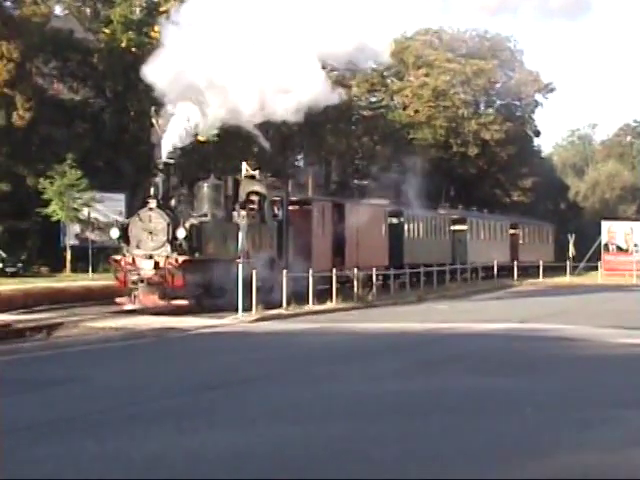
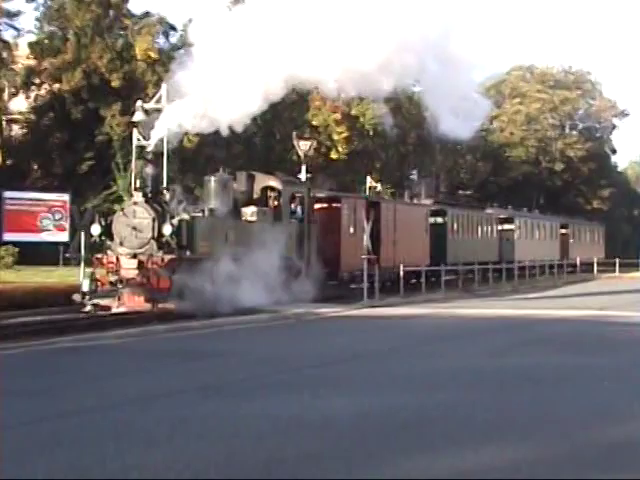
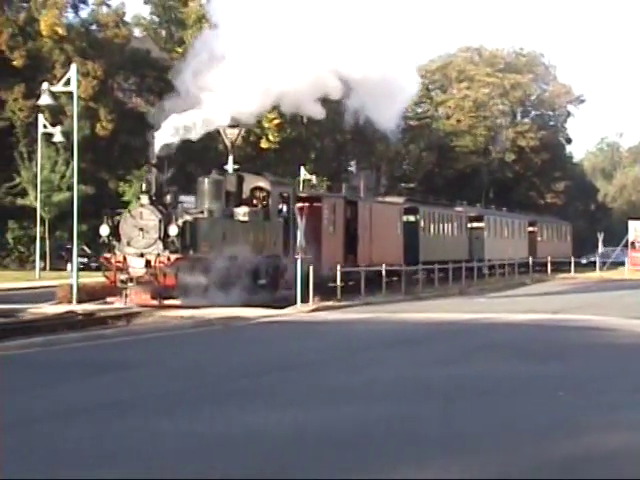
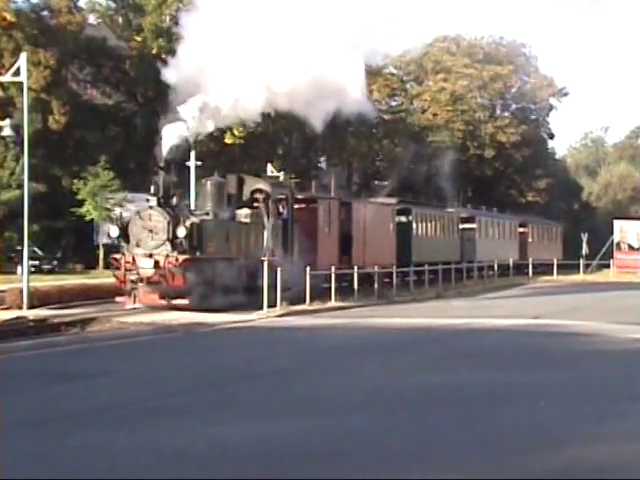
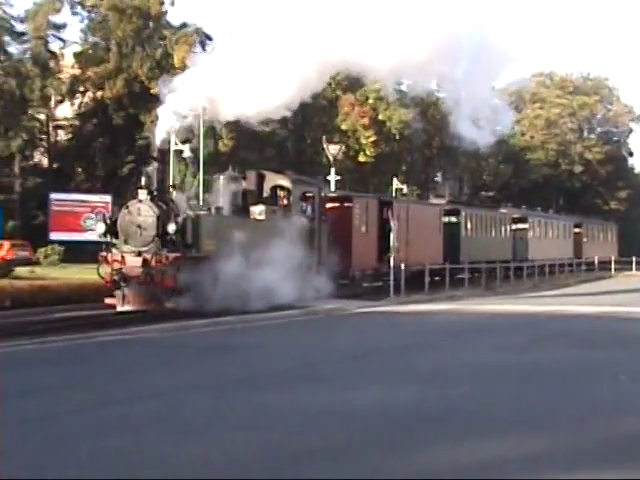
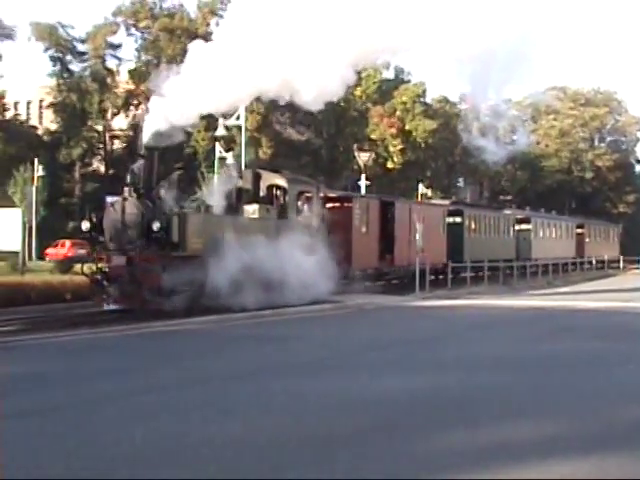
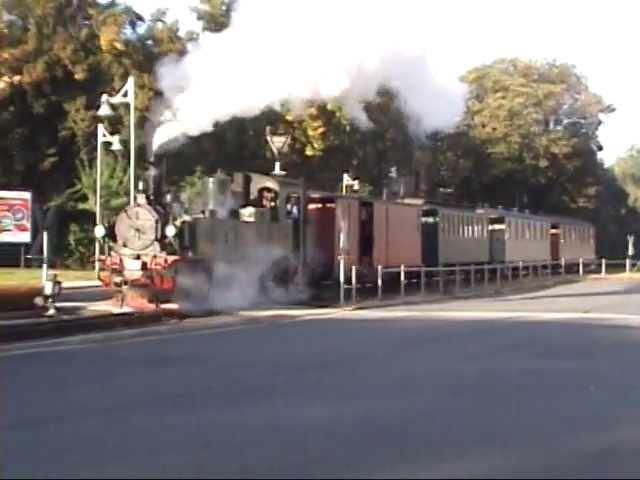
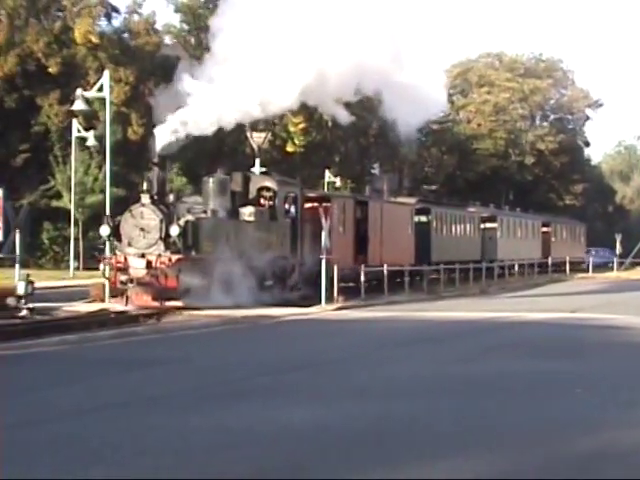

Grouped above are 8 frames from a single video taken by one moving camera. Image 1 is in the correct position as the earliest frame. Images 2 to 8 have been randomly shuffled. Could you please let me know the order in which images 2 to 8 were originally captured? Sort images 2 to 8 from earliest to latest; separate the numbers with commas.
4, 3, 8, 7, 2, 5, 6
